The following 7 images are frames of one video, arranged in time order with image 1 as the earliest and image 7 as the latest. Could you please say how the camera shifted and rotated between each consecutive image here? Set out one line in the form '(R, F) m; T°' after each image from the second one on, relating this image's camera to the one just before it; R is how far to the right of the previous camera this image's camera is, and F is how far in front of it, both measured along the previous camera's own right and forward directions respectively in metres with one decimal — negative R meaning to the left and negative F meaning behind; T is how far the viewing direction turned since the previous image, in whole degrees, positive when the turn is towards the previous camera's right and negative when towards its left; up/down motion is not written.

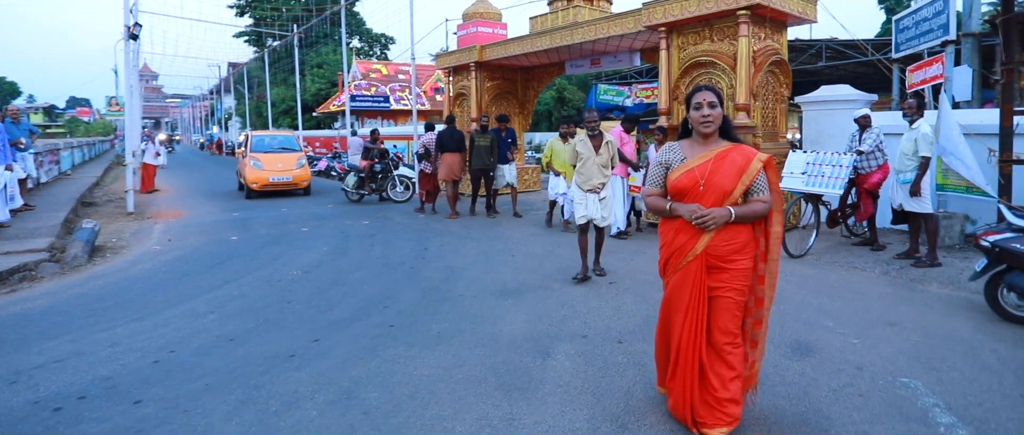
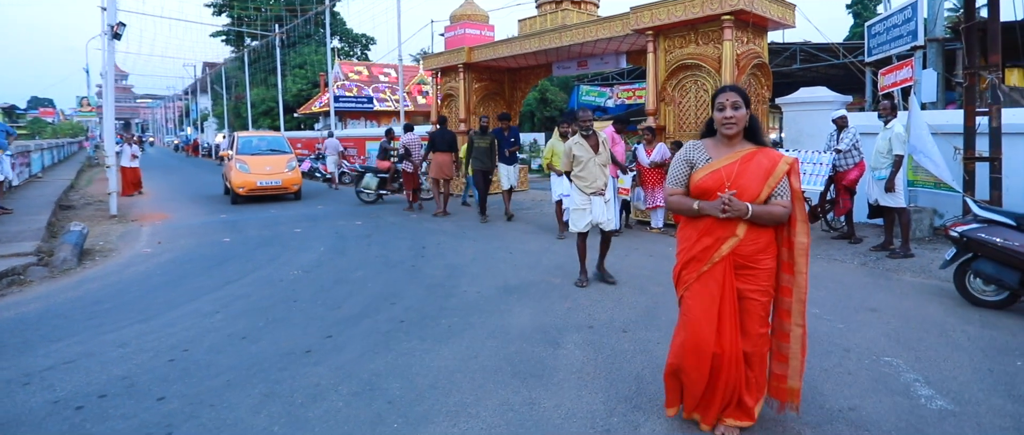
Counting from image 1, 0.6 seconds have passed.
(-0.3, -0.2) m; +2°
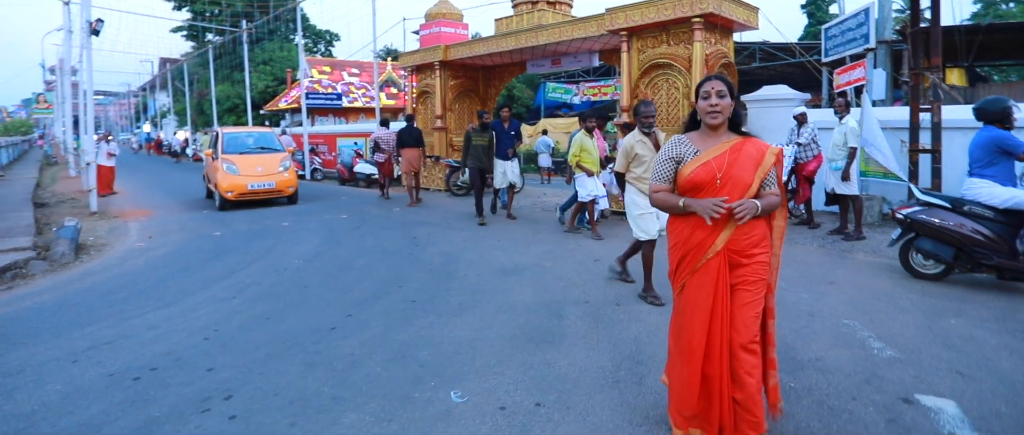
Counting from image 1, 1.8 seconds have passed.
(-0.4, -0.4) m; +4°
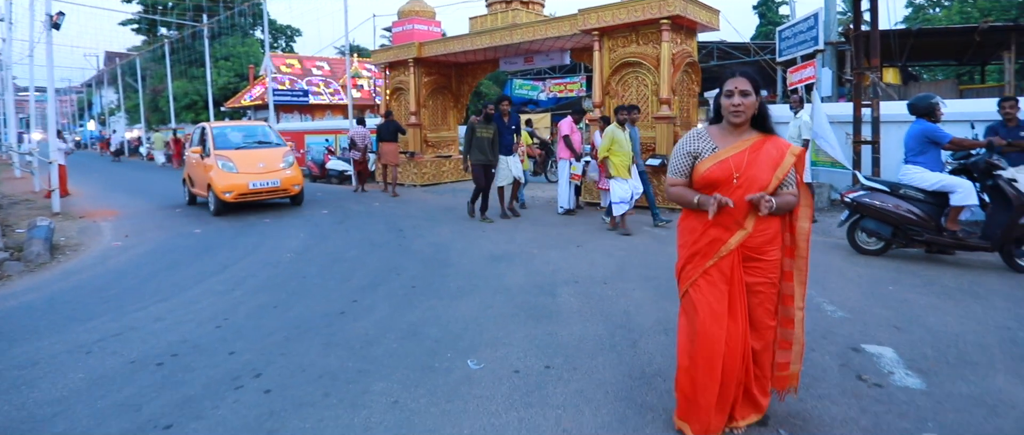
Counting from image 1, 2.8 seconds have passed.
(-0.3, -0.4) m; +4°
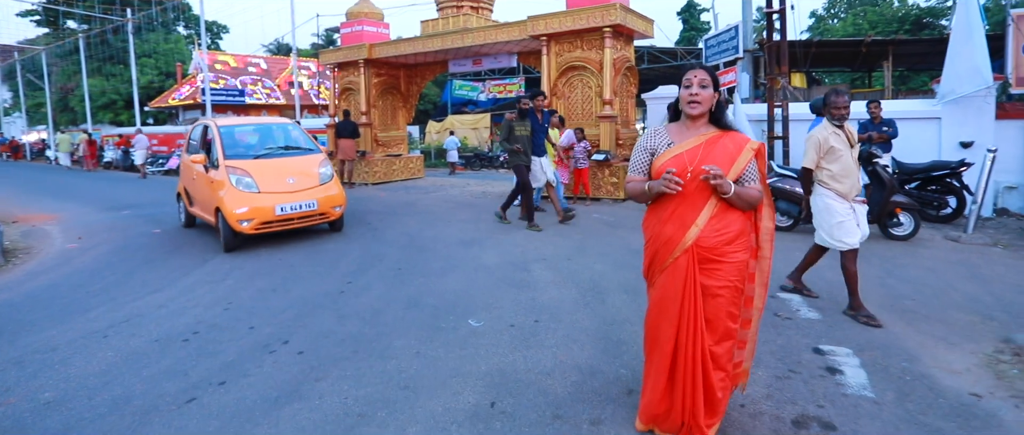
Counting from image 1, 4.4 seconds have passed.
(-0.5, -0.7) m; +7°
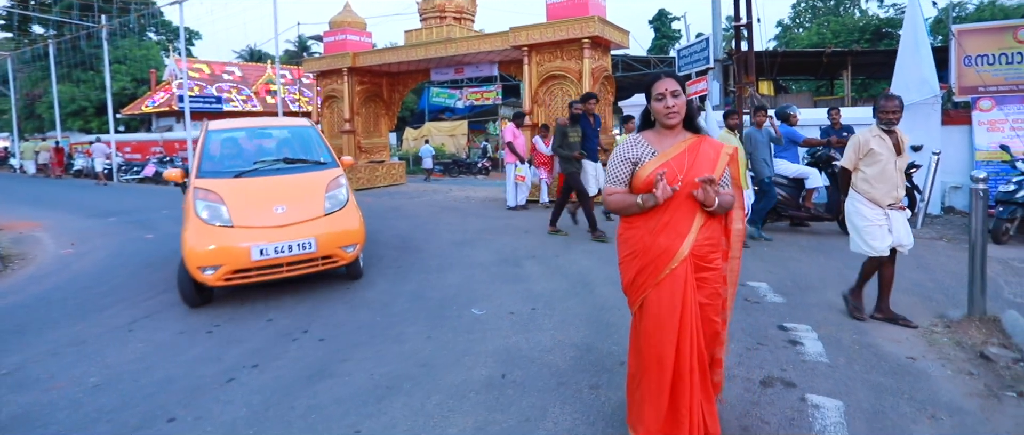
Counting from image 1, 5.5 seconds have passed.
(-0.2, -0.4) m; +3°
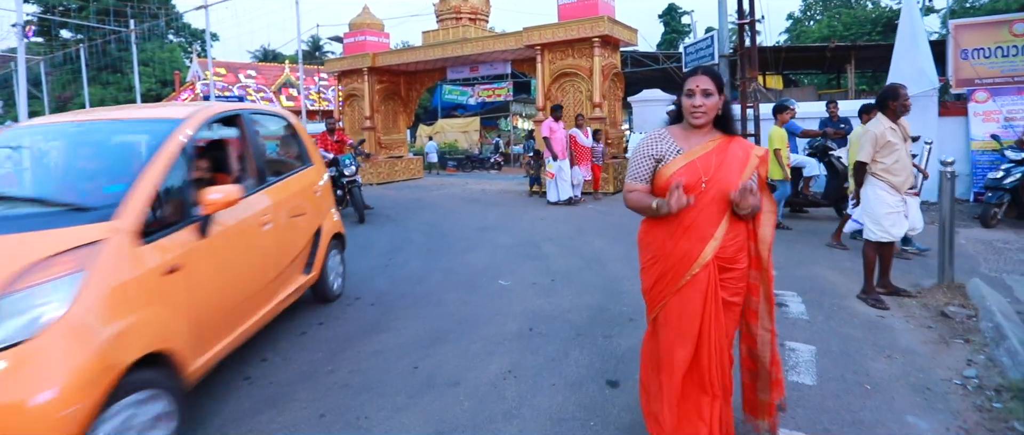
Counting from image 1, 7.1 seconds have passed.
(-0.1, -0.7) m; -1°
